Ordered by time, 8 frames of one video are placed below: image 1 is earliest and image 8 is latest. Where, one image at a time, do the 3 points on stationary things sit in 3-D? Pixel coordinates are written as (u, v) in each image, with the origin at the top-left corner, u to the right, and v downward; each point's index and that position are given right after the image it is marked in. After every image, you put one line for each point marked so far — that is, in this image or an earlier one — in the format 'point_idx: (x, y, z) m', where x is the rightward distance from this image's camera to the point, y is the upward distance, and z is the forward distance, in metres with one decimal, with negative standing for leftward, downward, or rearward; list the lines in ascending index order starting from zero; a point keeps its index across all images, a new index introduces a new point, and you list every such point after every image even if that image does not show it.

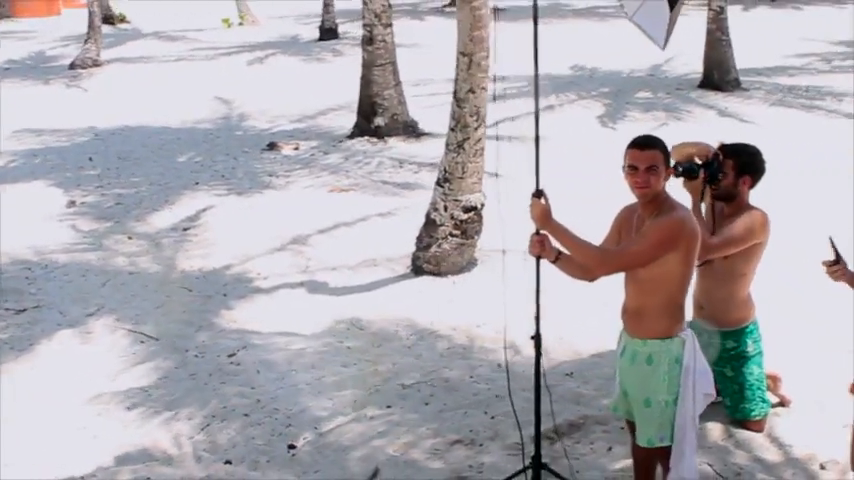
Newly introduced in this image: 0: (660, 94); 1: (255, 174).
0: (+2.6, +1.7, +13.3) m
1: (-1.4, +0.5, +9.7) m
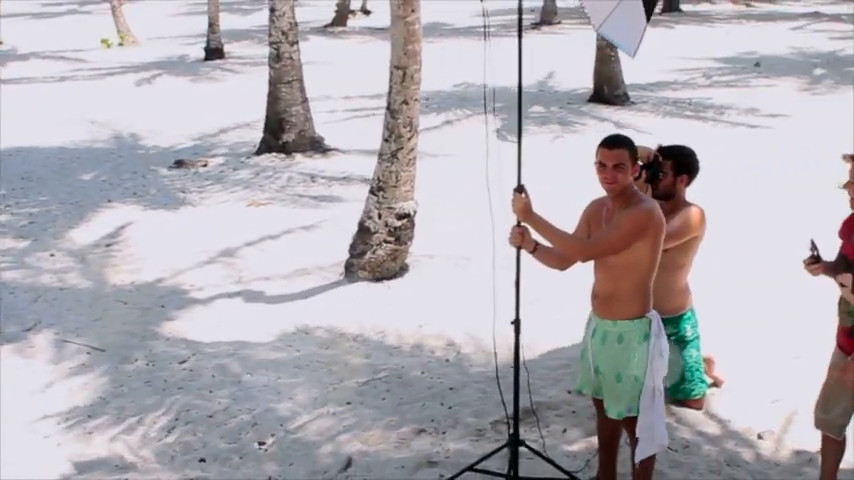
0: (+1.5, +1.5, +13.8) m
1: (-2.2, +0.4, +9.8) m
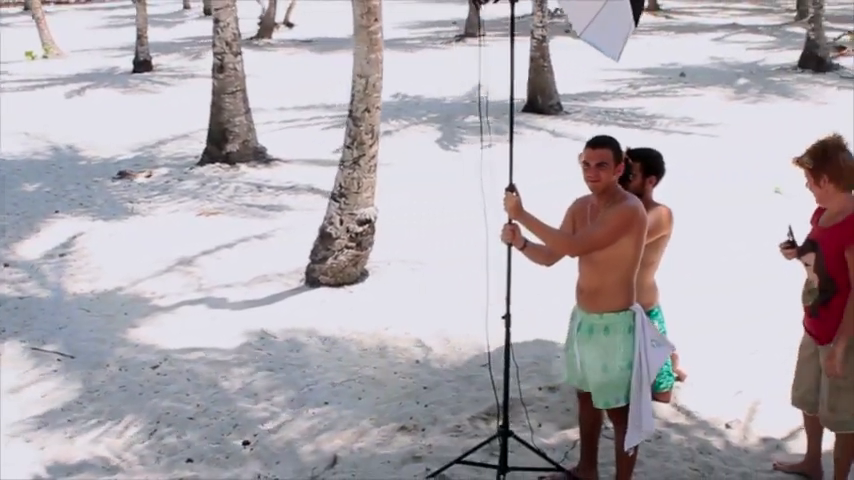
0: (+0.7, +1.5, +14.1) m
1: (-2.6, +0.3, +9.8) m
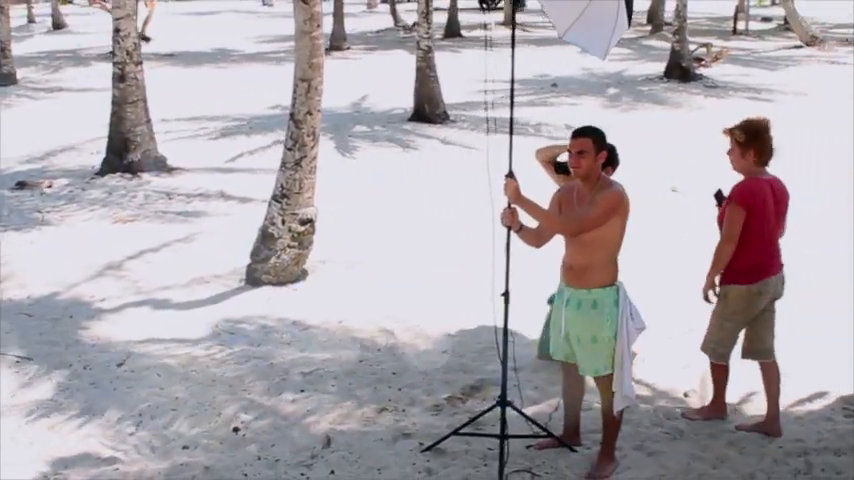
0: (-0.6, +1.4, +14.3) m
1: (-3.3, +0.2, +9.7) m
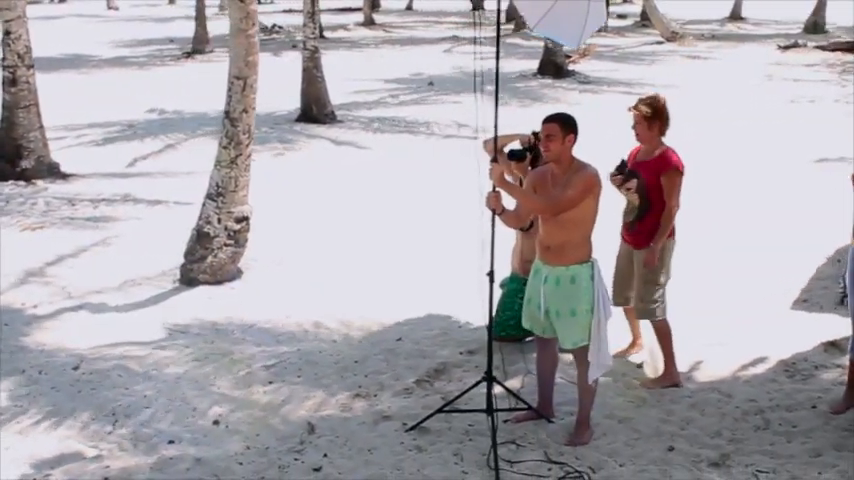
0: (-2.0, +1.3, +14.4) m
1: (-4.0, +0.1, +9.4) m
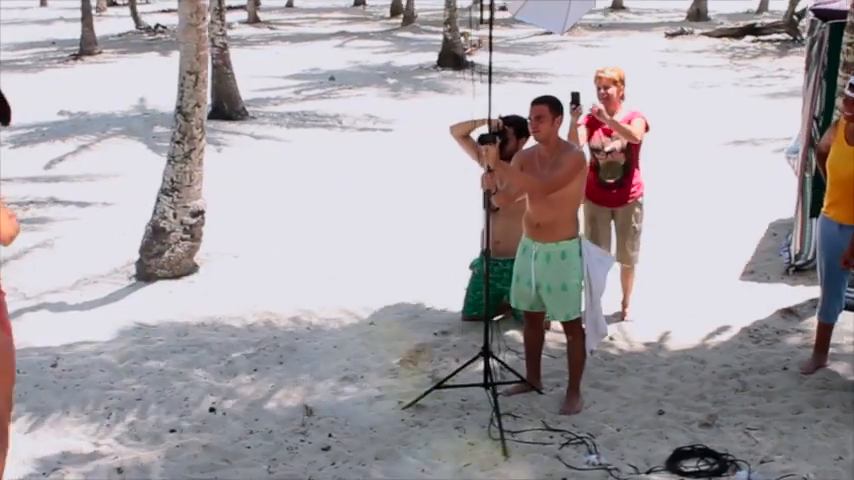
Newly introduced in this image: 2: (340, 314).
0: (-3.0, +1.4, +14.2) m
1: (-4.5, +0.1, +9.1) m
2: (-0.5, -0.4, +6.4) m
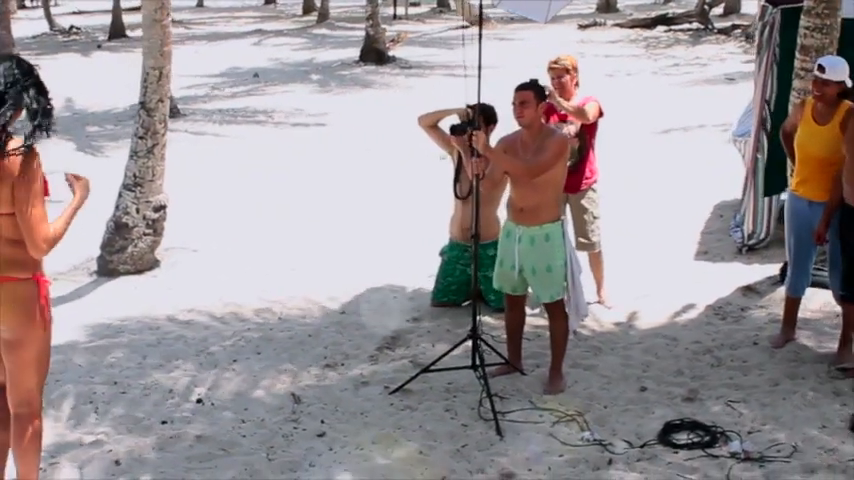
0: (-3.8, +1.4, +14.0) m
1: (-4.9, 0.0, +8.8) m
2: (-0.7, -0.3, +6.4) m
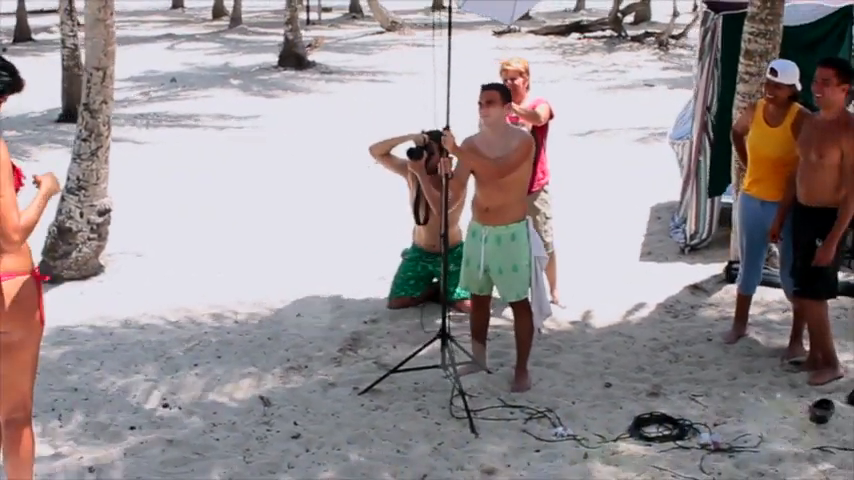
0: (-4.6, +1.3, +13.8) m
1: (-5.3, 0.0, +8.4) m
2: (-0.9, -0.4, +6.4) m
